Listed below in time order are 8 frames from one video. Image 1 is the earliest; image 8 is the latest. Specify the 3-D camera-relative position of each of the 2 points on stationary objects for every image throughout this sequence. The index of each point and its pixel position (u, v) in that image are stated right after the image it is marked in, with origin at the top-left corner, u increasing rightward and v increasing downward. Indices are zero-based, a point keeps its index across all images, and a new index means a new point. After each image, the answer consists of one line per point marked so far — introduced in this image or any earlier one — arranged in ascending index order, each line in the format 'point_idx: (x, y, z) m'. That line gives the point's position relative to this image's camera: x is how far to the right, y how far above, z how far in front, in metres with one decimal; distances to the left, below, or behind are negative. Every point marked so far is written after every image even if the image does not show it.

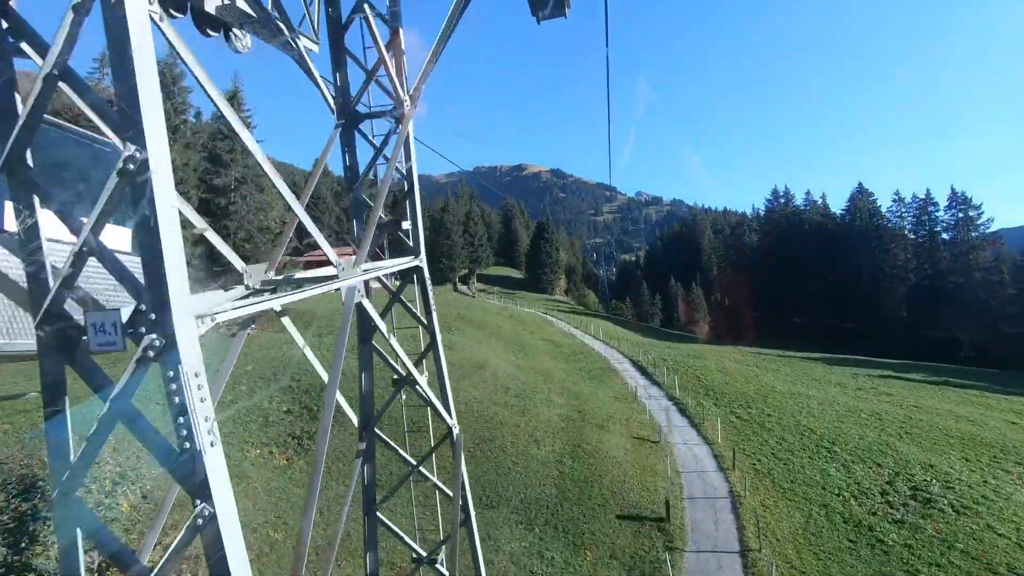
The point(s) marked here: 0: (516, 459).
0: (+0.1, -5.7, +18.5) m
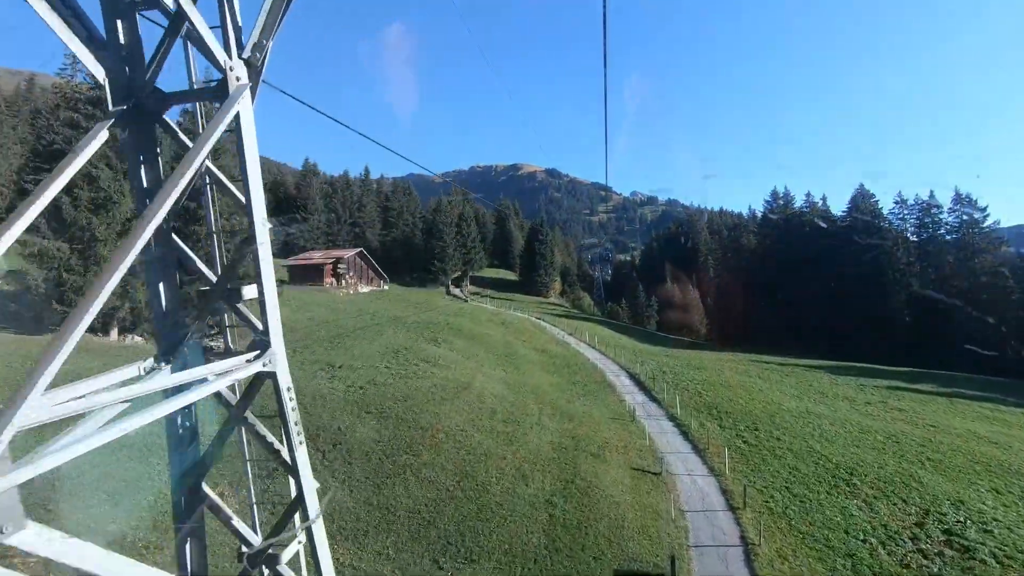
0: (-0.3, -6.2, +16.4) m
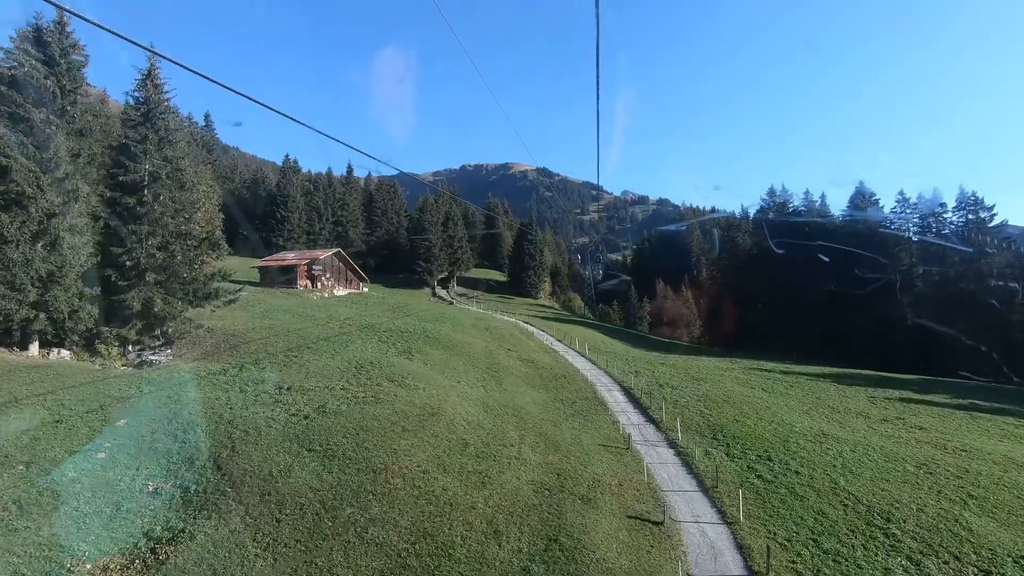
0: (-1.1, -6.6, +13.0) m
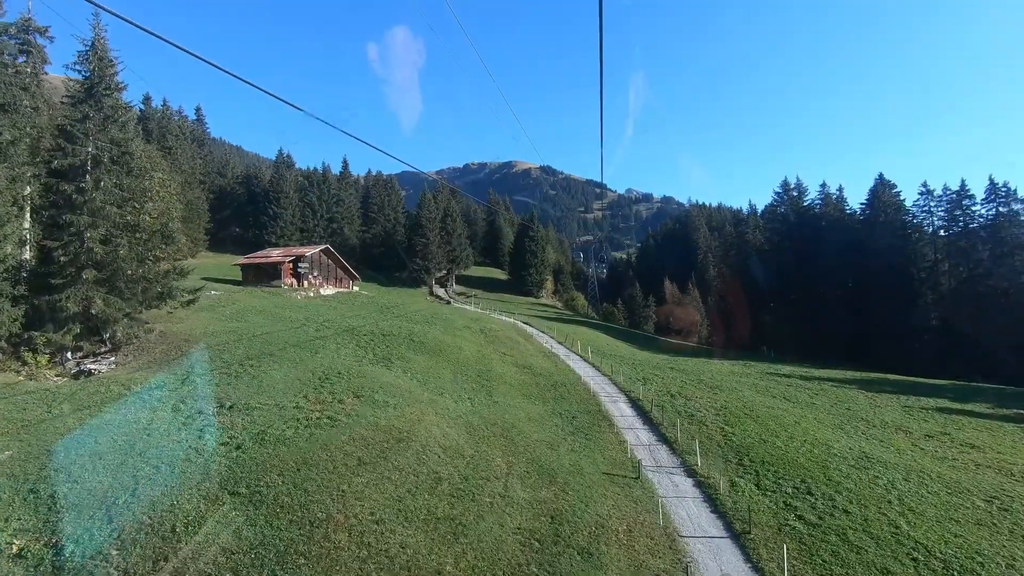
0: (-1.6, -6.5, +9.5) m
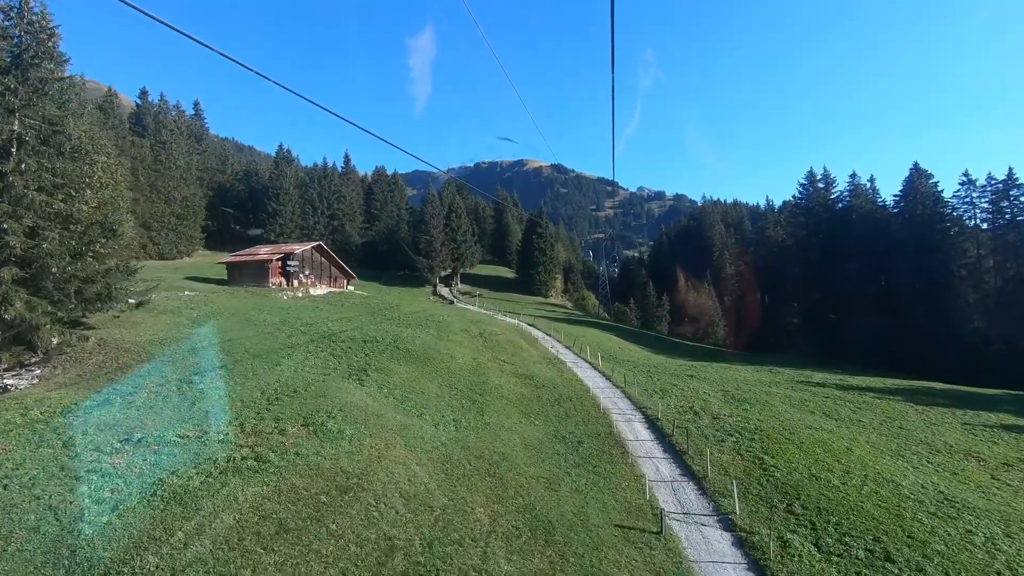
0: (-2.1, -6.6, +5.4) m
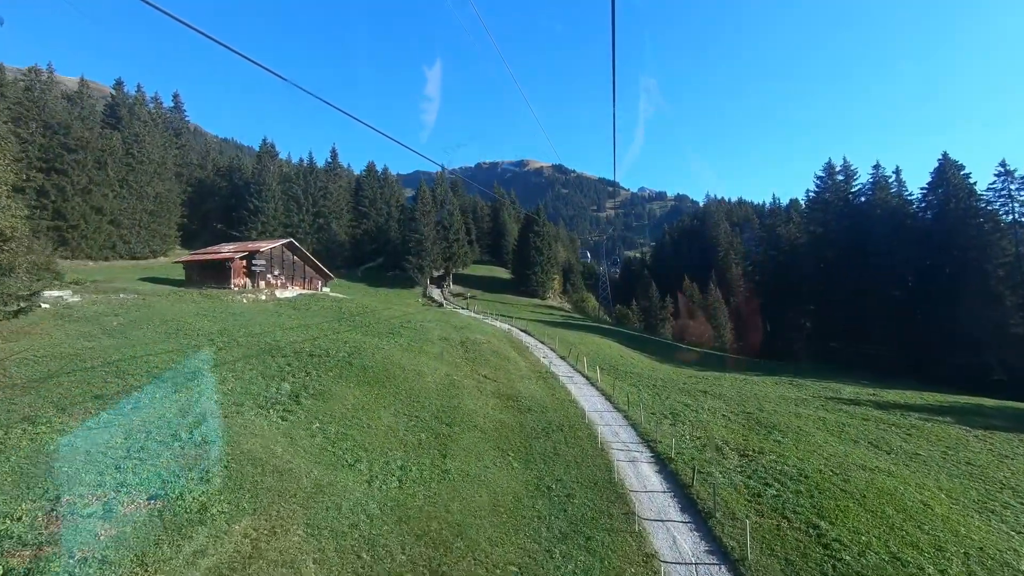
0: (-3.1, -6.7, +0.2) m
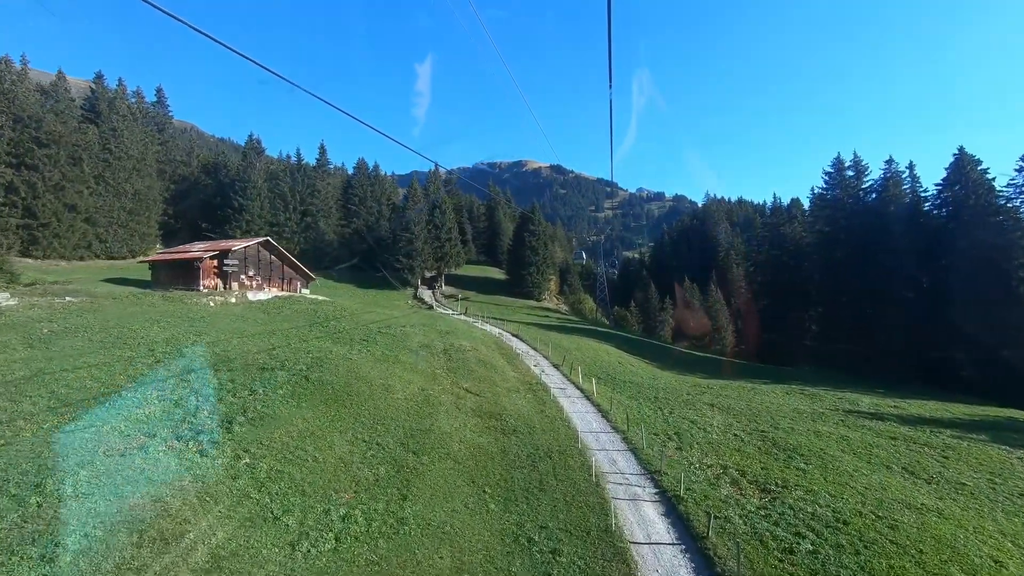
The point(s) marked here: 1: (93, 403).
0: (-3.7, -6.7, -2.9) m
1: (-11.7, -3.2, +15.9) m
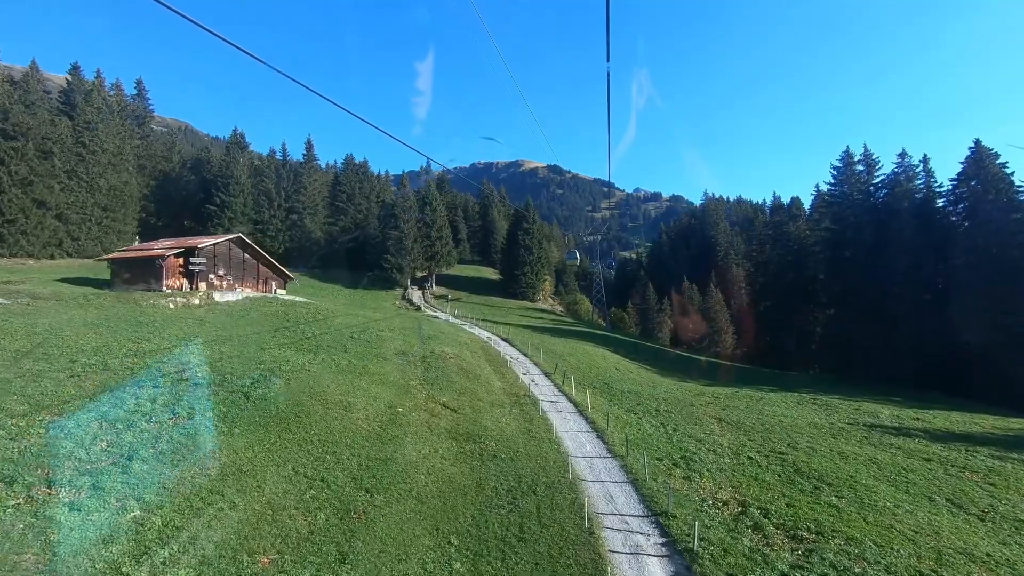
0: (-4.2, -6.8, -6.0) m
1: (-12.3, -3.2, +12.7) m
